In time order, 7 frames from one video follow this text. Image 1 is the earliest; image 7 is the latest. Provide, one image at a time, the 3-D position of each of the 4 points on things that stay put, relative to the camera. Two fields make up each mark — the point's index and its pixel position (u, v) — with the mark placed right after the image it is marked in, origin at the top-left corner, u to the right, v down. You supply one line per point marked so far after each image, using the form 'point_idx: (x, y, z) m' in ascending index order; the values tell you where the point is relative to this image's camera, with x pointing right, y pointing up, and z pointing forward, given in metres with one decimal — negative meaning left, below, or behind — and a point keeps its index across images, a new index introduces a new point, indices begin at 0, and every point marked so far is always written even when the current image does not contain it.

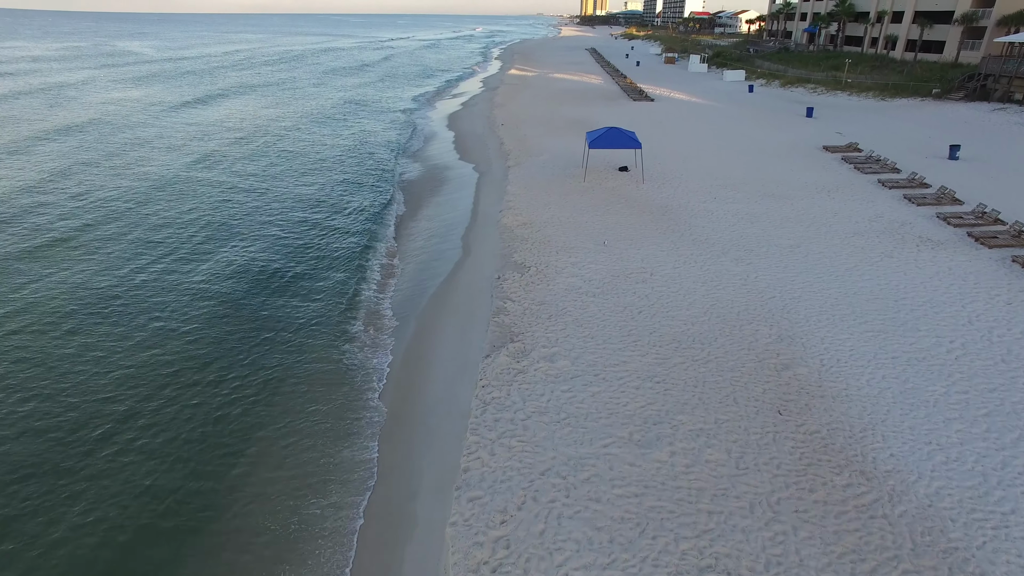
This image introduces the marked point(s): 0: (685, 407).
0: (+2.1, -1.4, +10.0) m
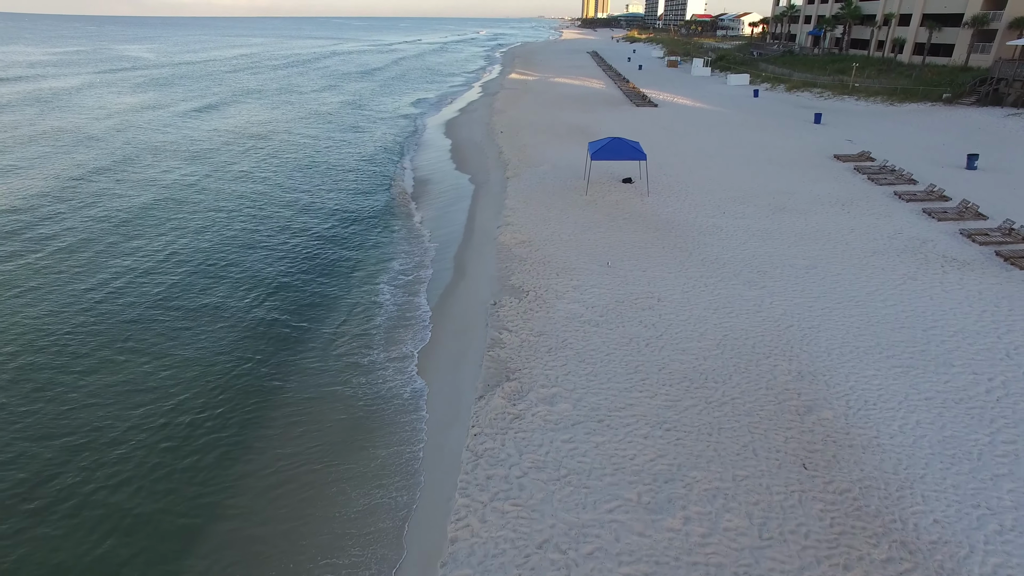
0: (+2.0, -1.9, +9.0) m
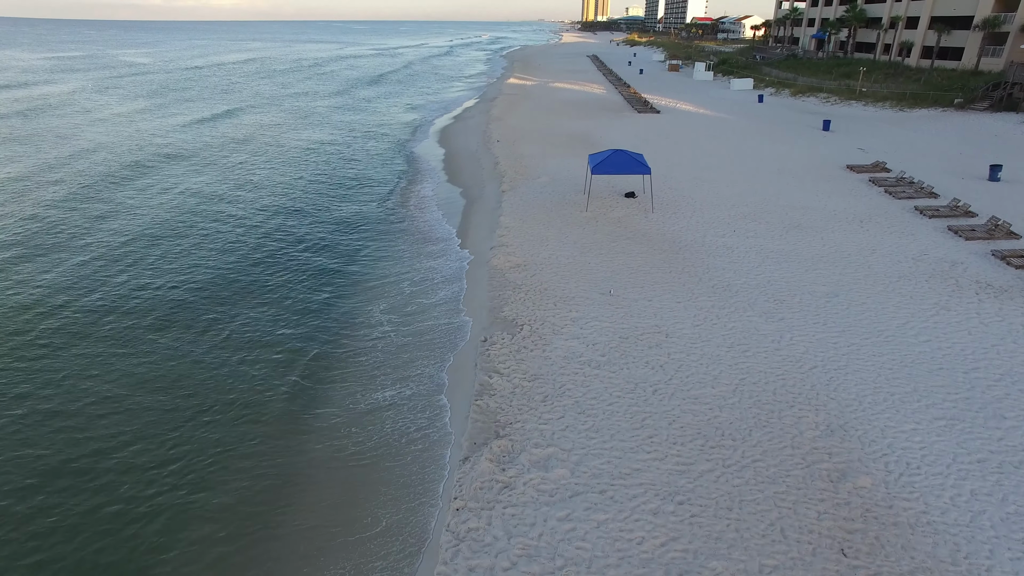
0: (+1.9, -2.4, +7.6) m
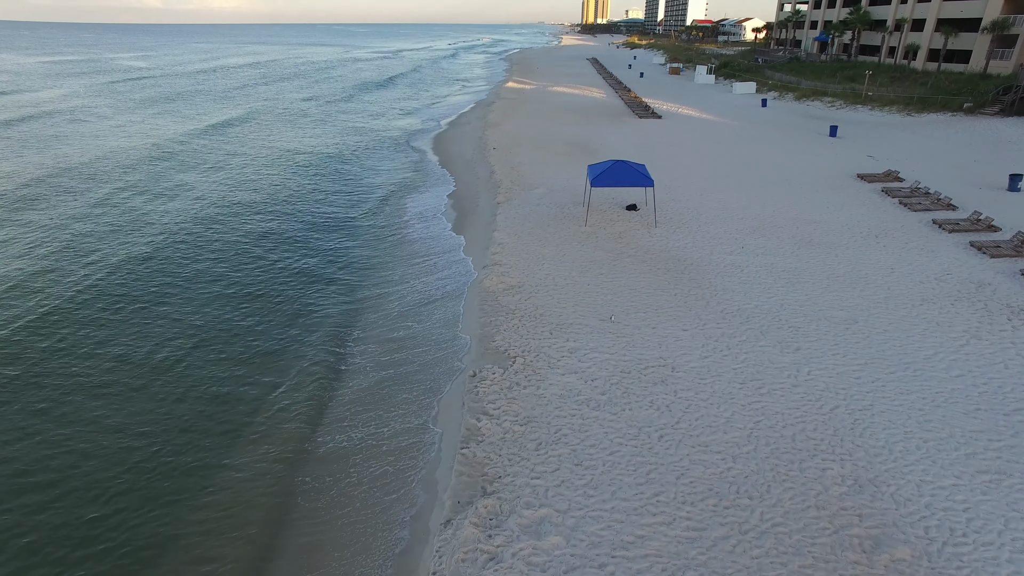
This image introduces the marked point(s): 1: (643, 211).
0: (+1.8, -2.8, +6.5) m
1: (+3.1, +1.8, +19.7) m
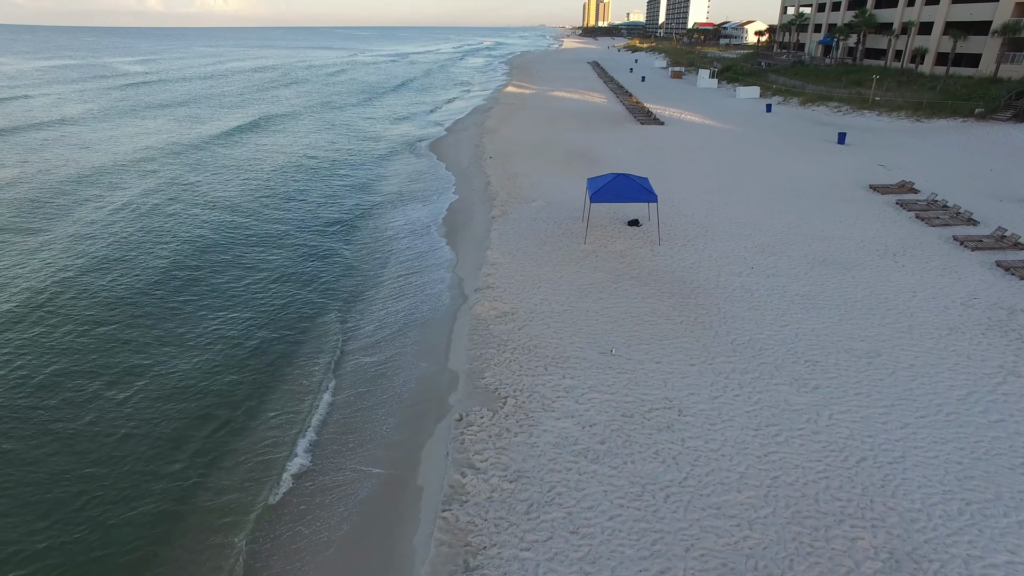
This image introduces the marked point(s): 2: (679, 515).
0: (+1.6, -3.2, +5.4) m
1: (+3.0, +1.4, +18.6) m
2: (+1.7, -2.3, +8.3) m
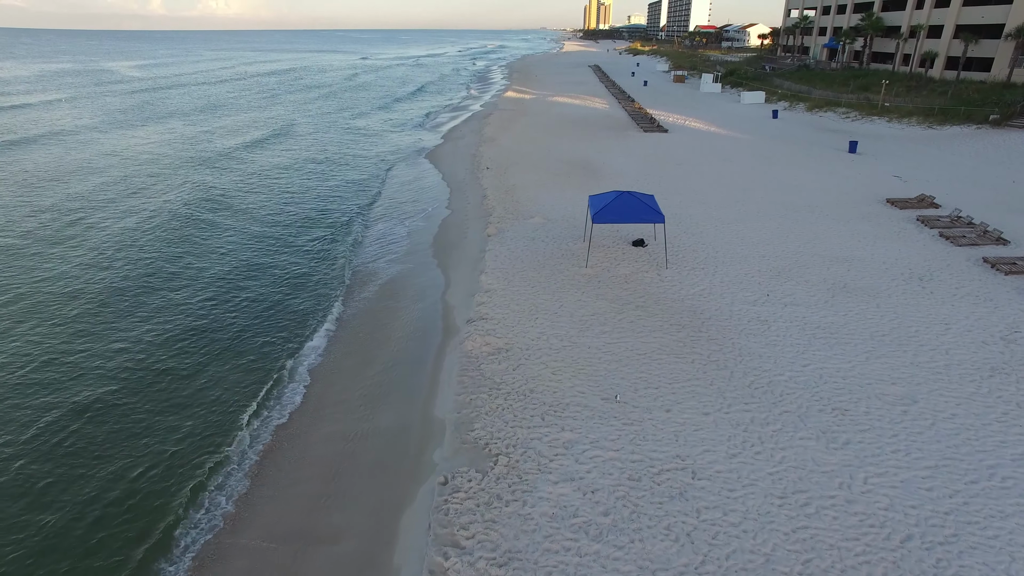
0: (+1.5, -3.7, +4.1) m
1: (+2.9, +0.9, +17.4) m
2: (+1.6, -2.8, +7.0) m
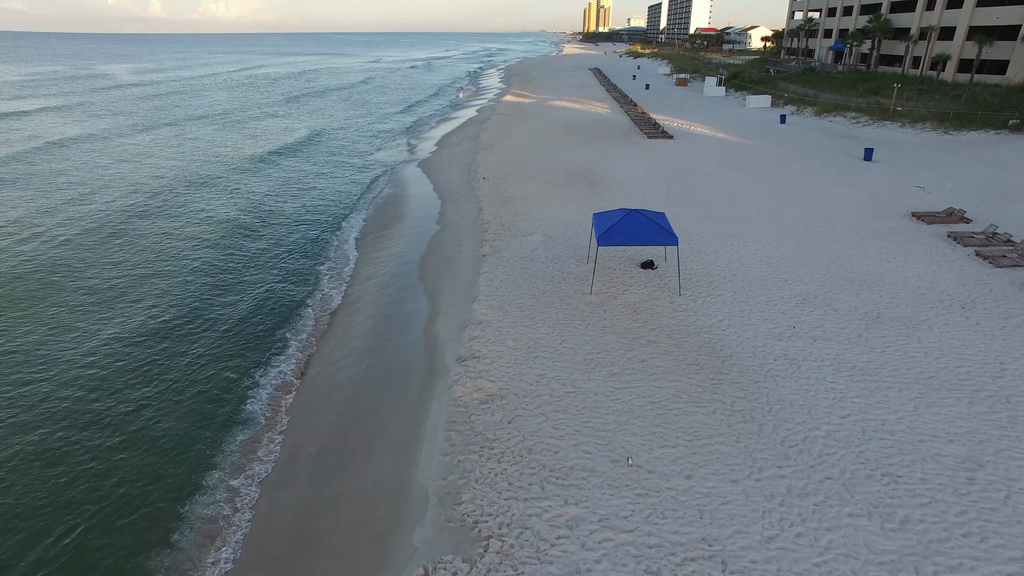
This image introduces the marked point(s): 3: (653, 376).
0: (+1.5, -4.1, +2.5) m
1: (+2.9, +0.3, +15.8) m
2: (+1.5, -3.2, +5.4) m
3: (+2.0, -1.2, +11.3) m
